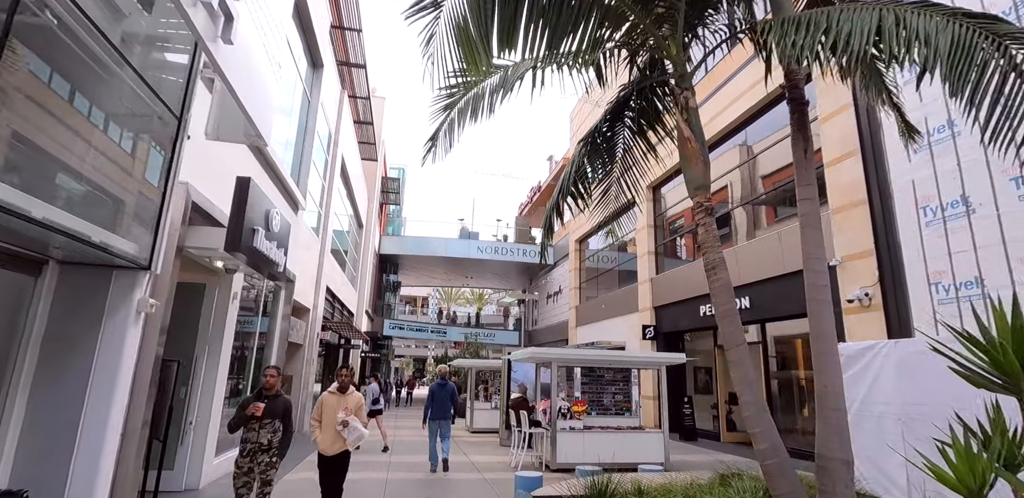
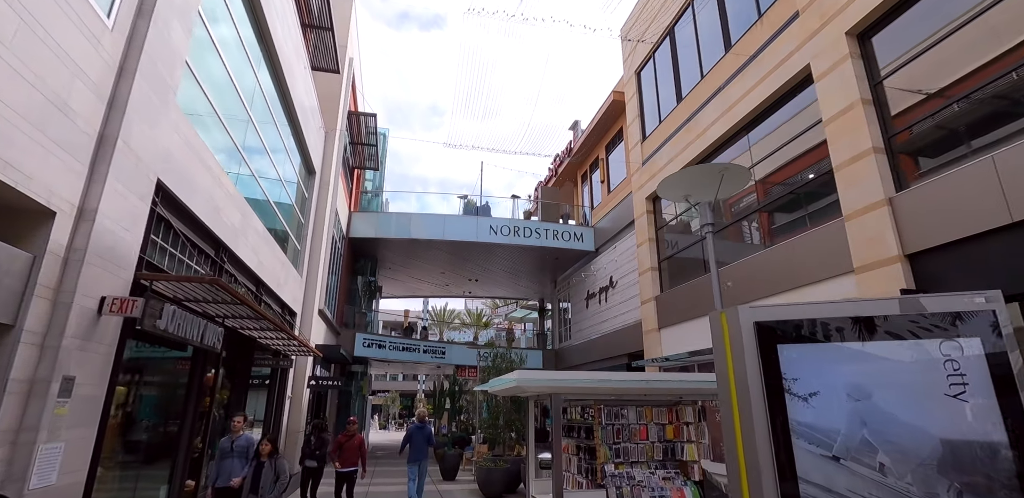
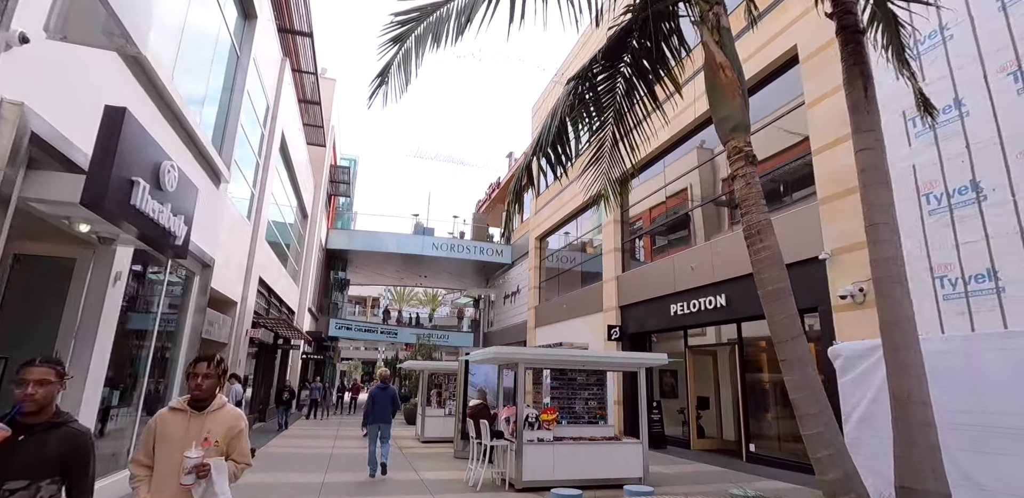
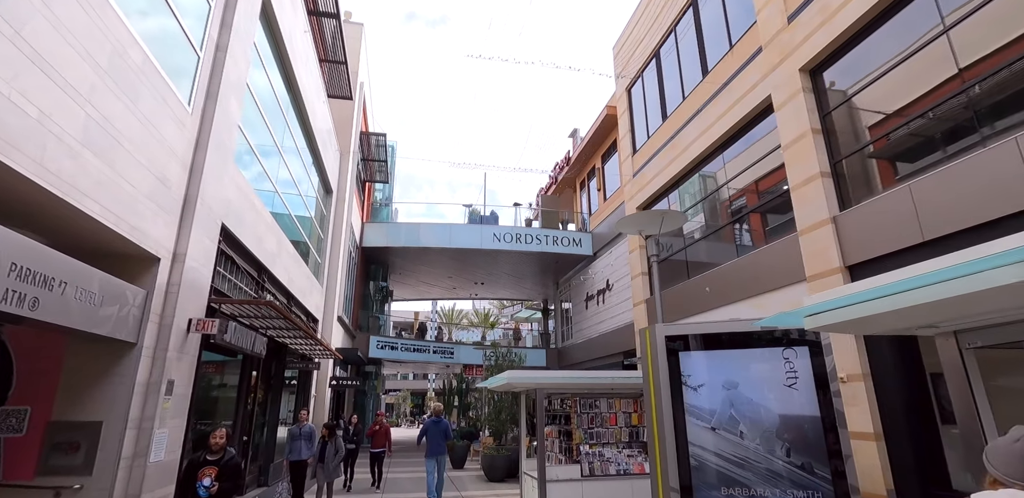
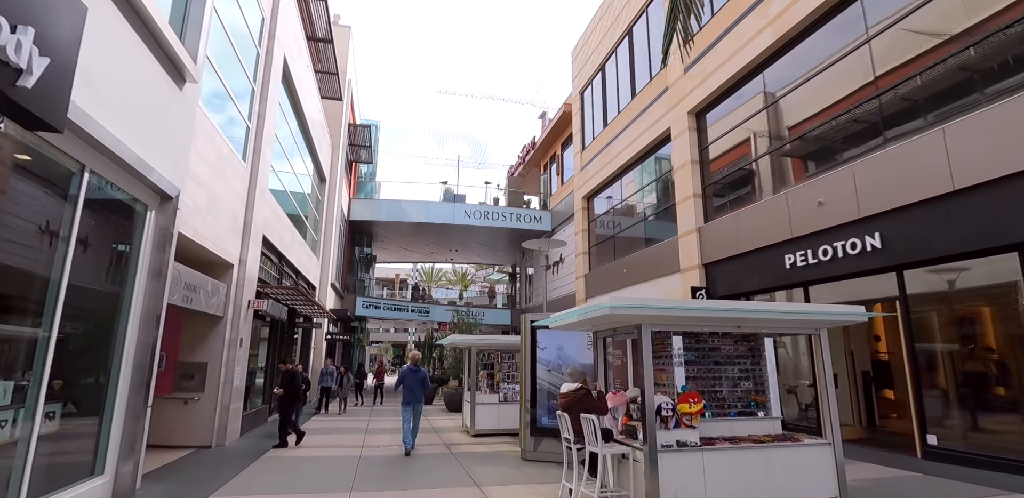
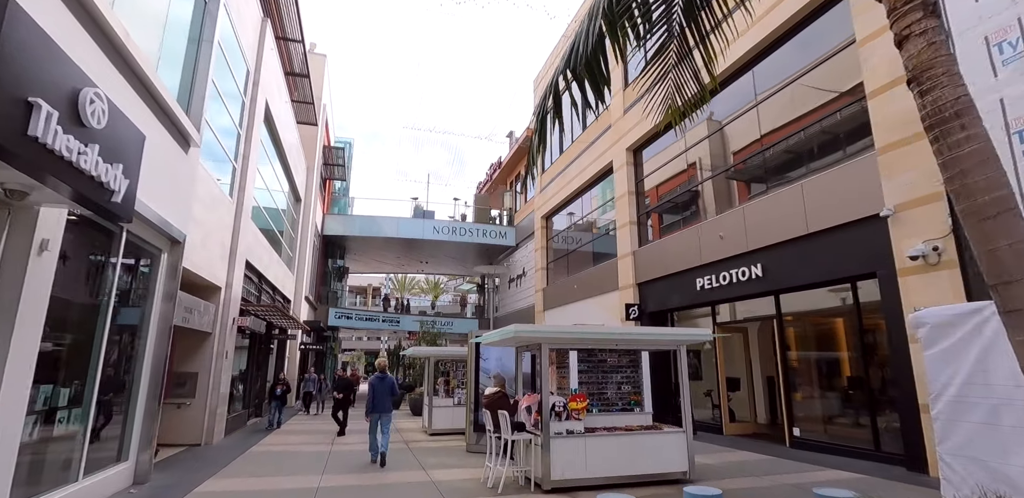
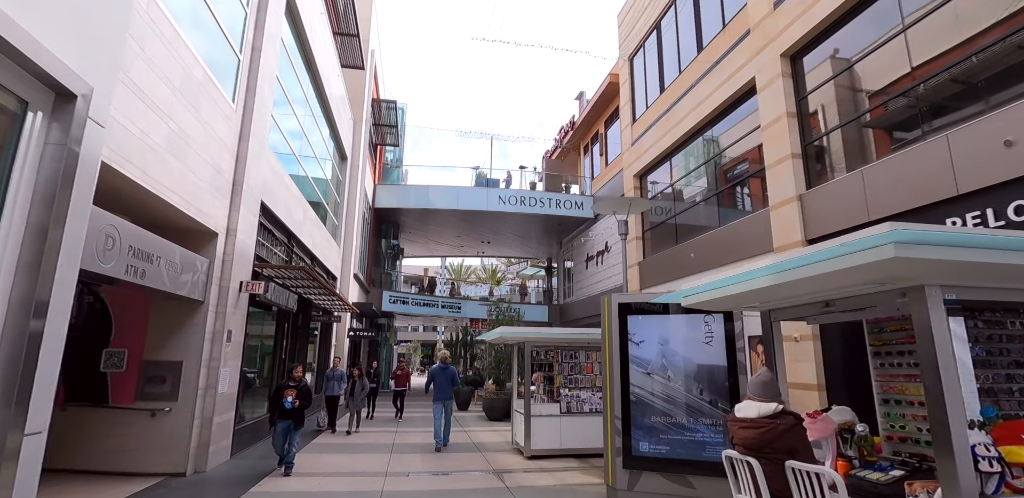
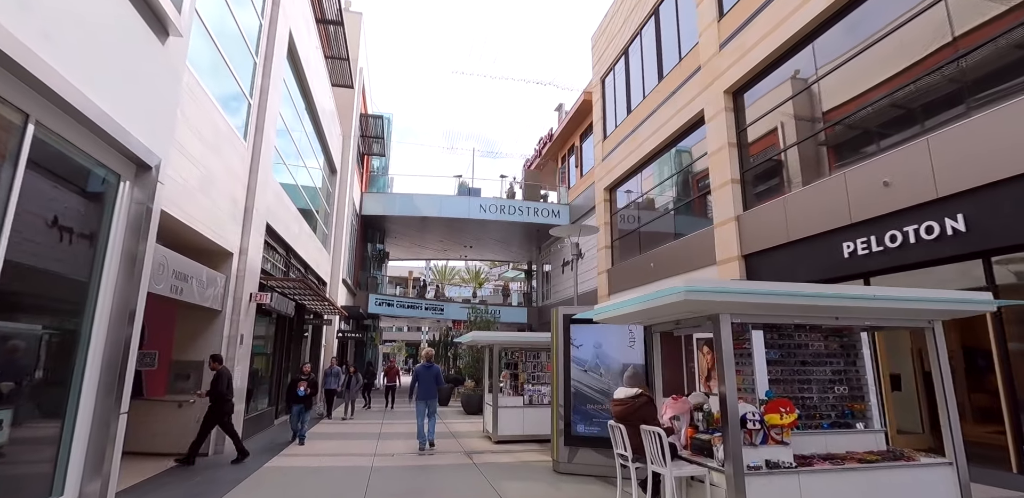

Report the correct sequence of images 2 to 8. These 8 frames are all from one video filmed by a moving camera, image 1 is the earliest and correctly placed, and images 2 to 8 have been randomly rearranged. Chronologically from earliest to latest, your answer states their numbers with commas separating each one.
3, 6, 5, 8, 7, 4, 2
